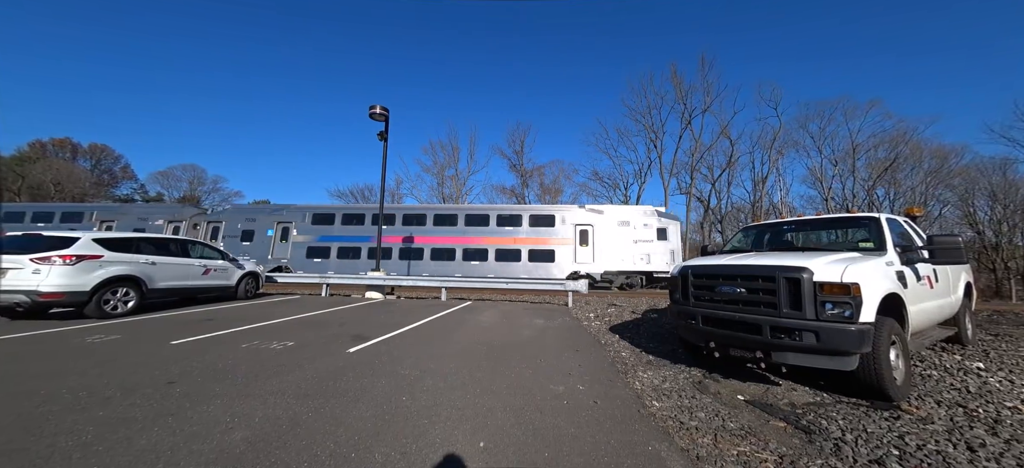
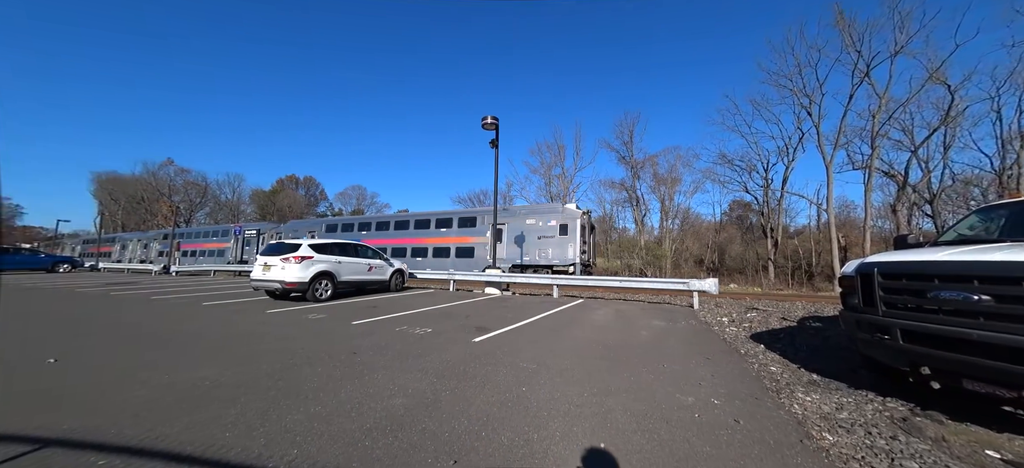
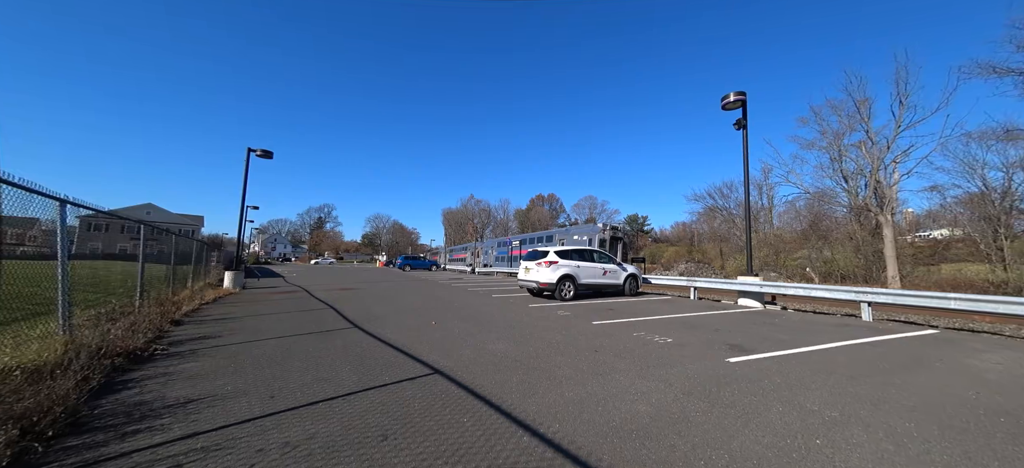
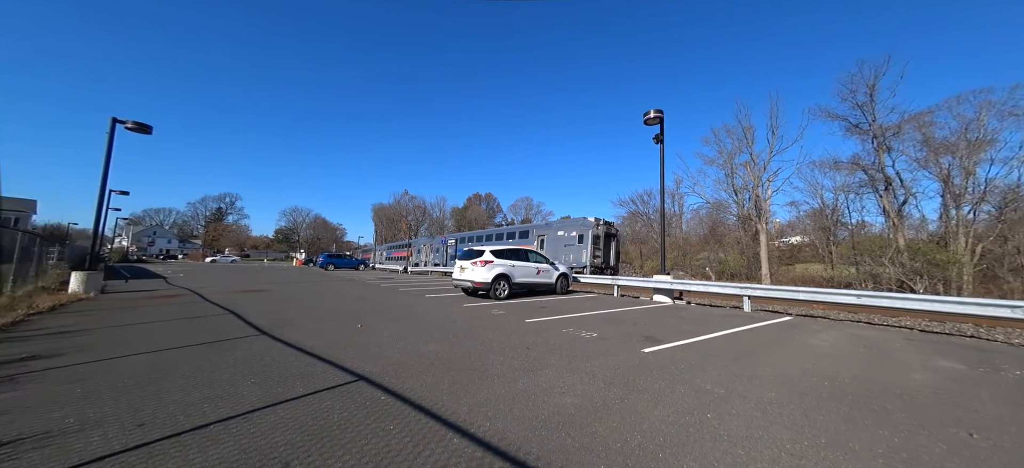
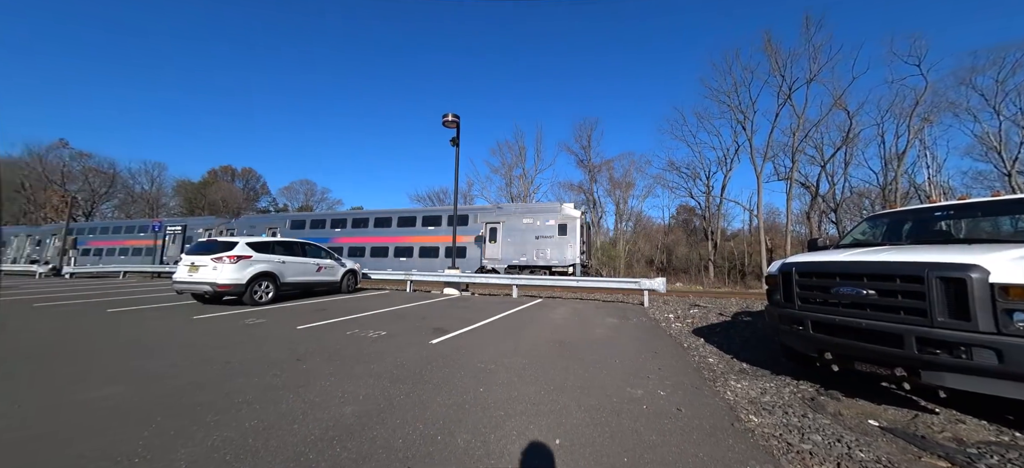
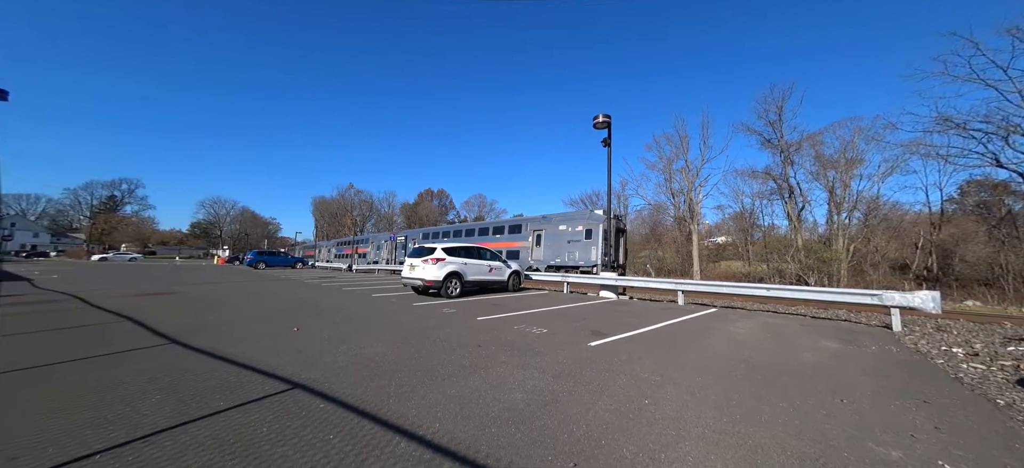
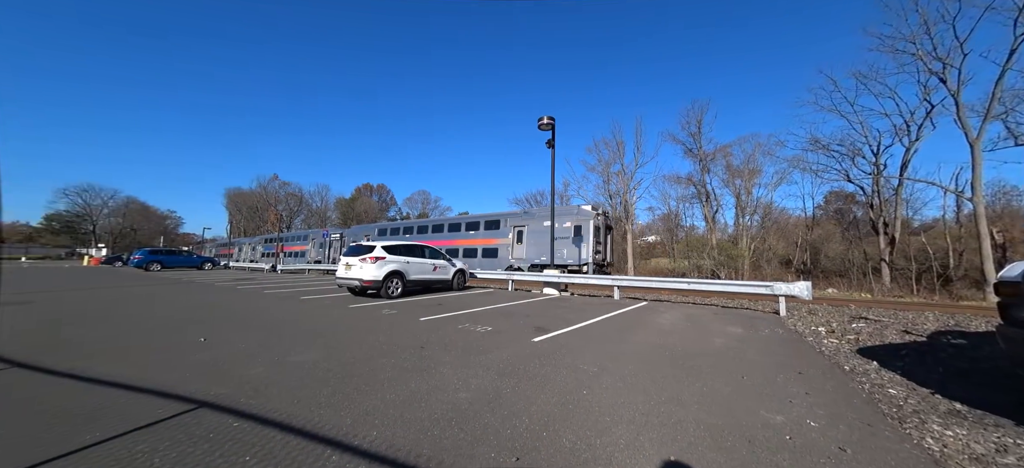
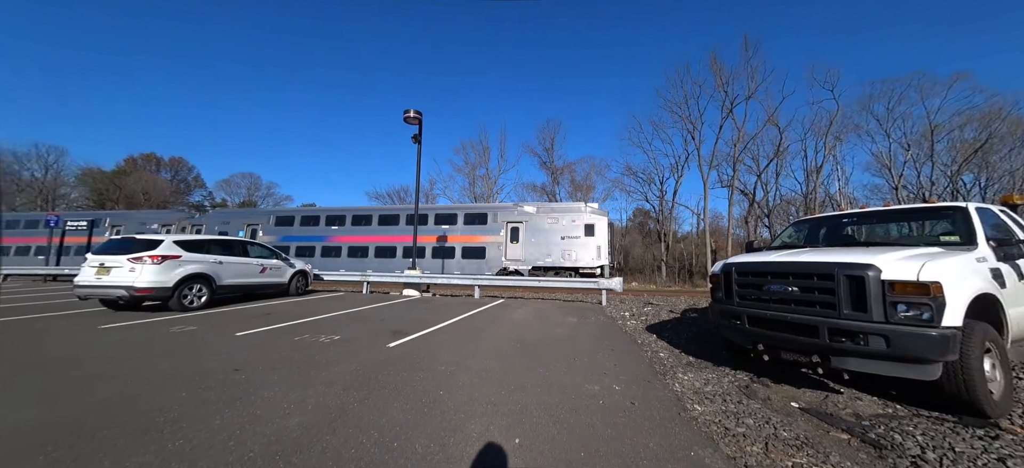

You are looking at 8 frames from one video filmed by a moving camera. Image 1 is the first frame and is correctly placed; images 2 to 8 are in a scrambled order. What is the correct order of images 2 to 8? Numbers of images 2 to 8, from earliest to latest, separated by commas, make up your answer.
8, 5, 2, 7, 6, 4, 3
